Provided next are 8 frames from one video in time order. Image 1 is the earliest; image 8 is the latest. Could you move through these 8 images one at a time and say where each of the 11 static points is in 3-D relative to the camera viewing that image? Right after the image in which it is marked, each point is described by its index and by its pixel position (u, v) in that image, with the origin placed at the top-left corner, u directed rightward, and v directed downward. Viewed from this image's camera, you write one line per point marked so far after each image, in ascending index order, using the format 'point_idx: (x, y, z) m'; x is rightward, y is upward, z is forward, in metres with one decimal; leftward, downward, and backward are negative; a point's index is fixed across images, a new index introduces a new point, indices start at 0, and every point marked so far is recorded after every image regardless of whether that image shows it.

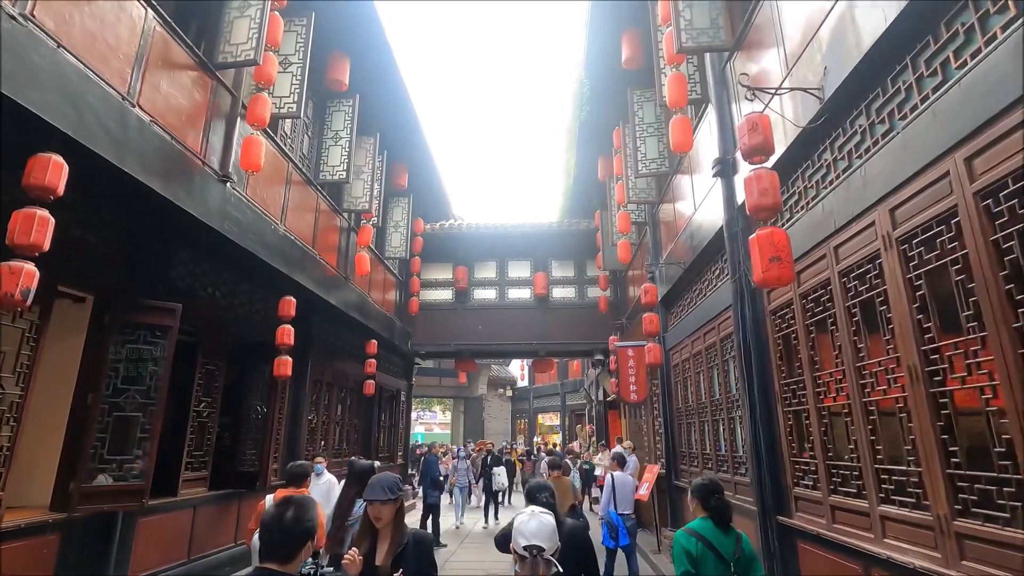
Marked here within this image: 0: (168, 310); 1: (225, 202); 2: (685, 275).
0: (-3.0, -0.2, +4.7) m
1: (-2.7, +0.8, +5.2) m
2: (+2.1, +0.1, +6.7) m
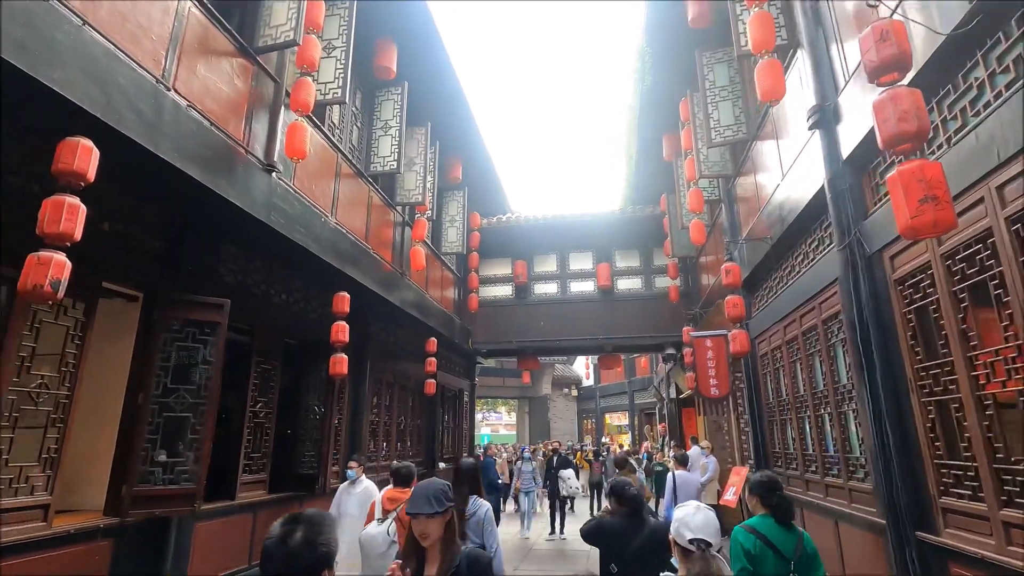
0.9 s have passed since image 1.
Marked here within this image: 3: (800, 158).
0: (-2.5, -0.2, +4.5) m
1: (-2.2, +0.9, +4.9) m
2: (+2.8, +0.4, +5.9) m
3: (+2.7, +1.2, +5.0) m
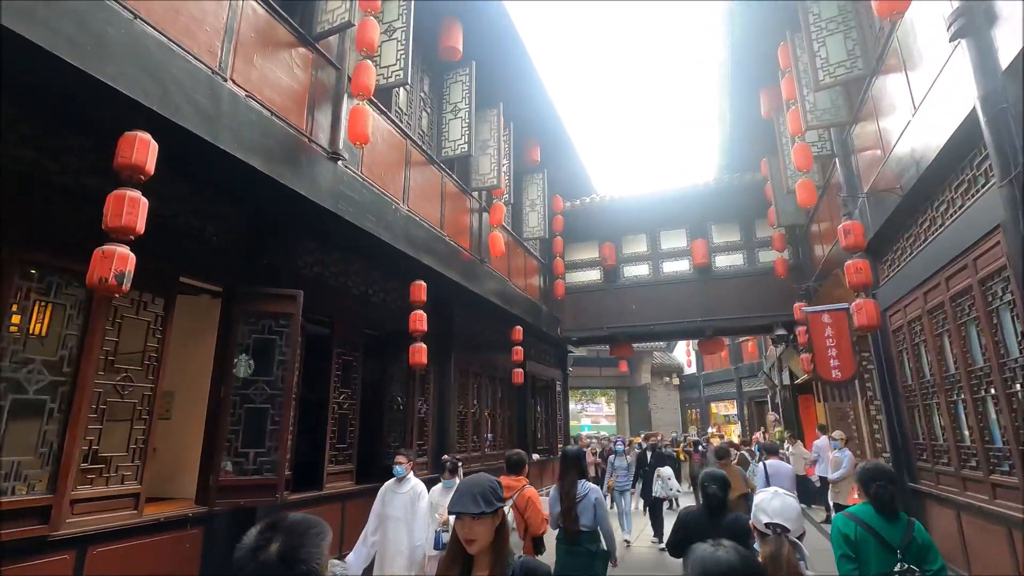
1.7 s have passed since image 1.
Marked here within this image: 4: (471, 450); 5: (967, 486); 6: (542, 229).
0: (-1.9, -0.1, +4.5) m
1: (-1.6, +1.0, +4.9) m
2: (+3.6, +0.7, +4.9) m
3: (+3.2, +1.5, +4.0) m
4: (-0.6, -2.5, +8.3) m
5: (+3.6, -1.6, +4.2) m
6: (+0.5, +1.1, +9.6) m
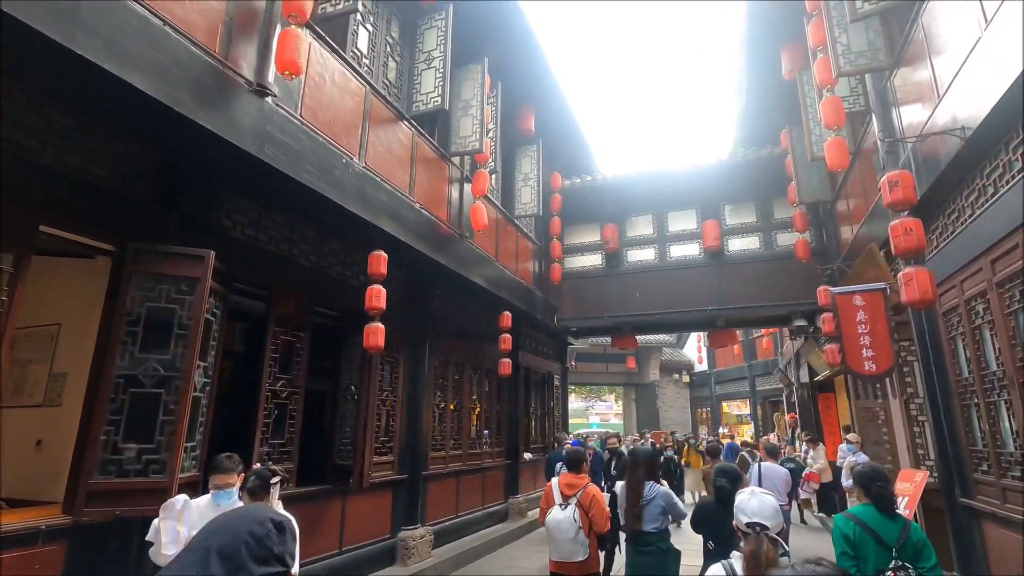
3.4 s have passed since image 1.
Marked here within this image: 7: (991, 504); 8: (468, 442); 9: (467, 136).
0: (-2.1, +0.2, +3.6) m
1: (-1.8, +1.3, +4.0) m
2: (+3.3, +0.9, +3.9) m
3: (+2.9, +1.8, +3.1) m
4: (-0.9, -2.2, +7.4) m
5: (+3.3, -1.4, +3.3) m
6: (+0.4, +1.4, +8.7) m
7: (+3.6, -1.6, +4.0) m
8: (-0.7, -2.3, +7.9) m
9: (-0.6, +1.9, +6.9) m
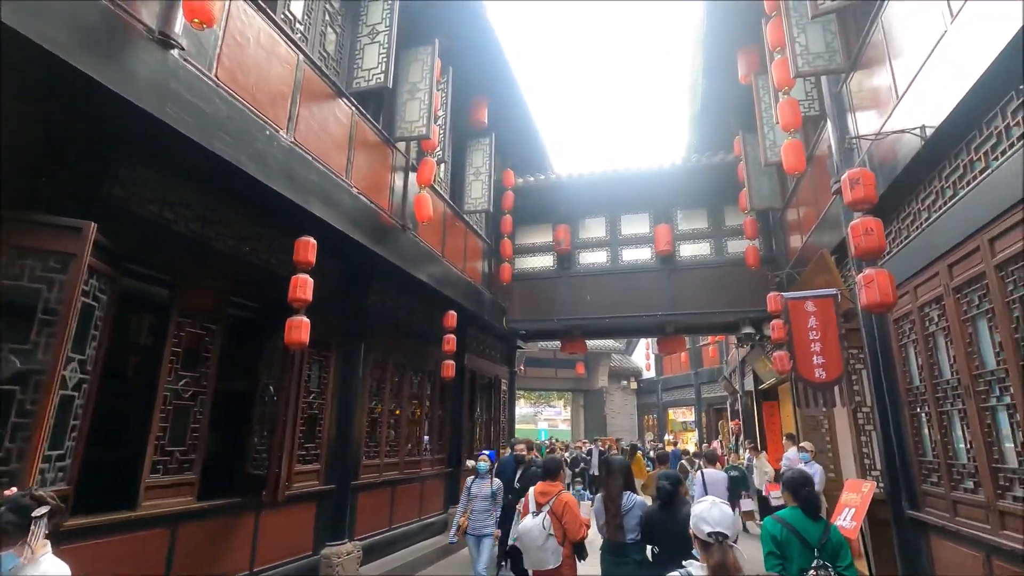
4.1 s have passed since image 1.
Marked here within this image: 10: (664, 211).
0: (-2.5, +0.3, +3.1) m
1: (-2.2, +1.4, +3.4) m
2: (+2.9, +0.9, +3.8) m
3: (+2.6, +1.7, +2.9) m
4: (-1.6, -2.1, +6.9) m
5: (+2.9, -1.4, +3.1) m
6: (-0.4, +1.4, +8.4) m
7: (+3.1, -1.6, +3.9) m
8: (-1.5, -2.2, +7.4) m
9: (-1.2, +2.0, +6.4) m
10: (+2.8, +1.4, +9.9) m
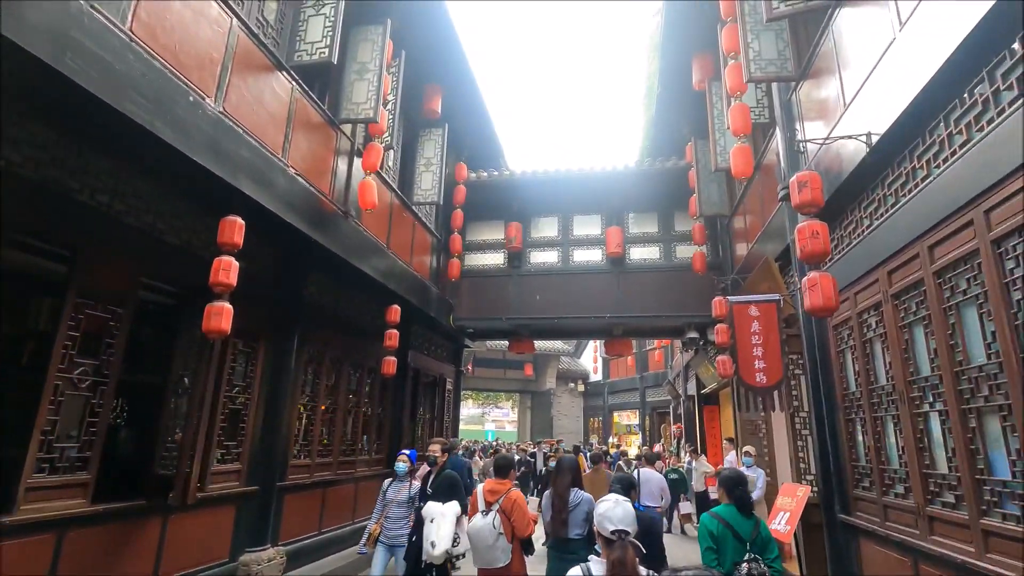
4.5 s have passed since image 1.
0: (-2.8, +0.5, +2.6) m
1: (-2.5, +1.5, +3.0) m
2: (+2.5, +0.9, +3.9) m
3: (+2.4, +1.7, +3.0) m
4: (-2.4, -2.0, +6.5) m
5: (+2.5, -1.4, +3.2) m
6: (-1.1, +1.4, +8.1) m
7: (+2.6, -1.7, +3.9) m
8: (-2.2, -2.1, +7.0) m
9: (-1.7, +2.1, +6.1) m
10: (+1.9, +1.4, +9.9) m
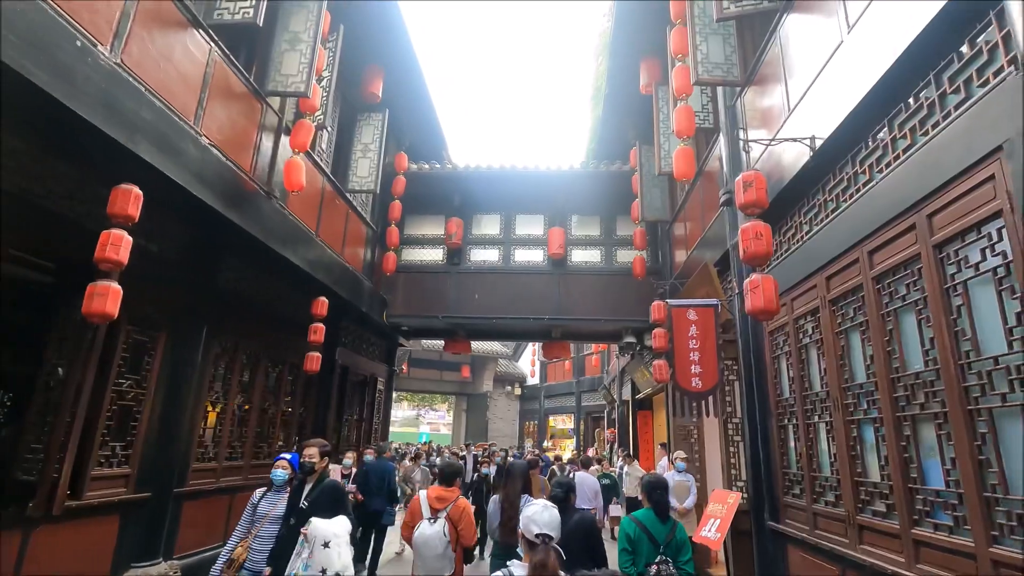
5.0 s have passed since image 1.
0: (-3.1, +0.7, +2.0) m
1: (-2.8, +1.7, +2.5) m
2: (+2.1, +0.8, +3.8) m
3: (+2.1, +1.7, +2.9) m
4: (-3.2, -1.9, +5.9) m
5: (+2.0, -1.5, +3.1) m
6: (-2.0, +1.5, +7.6) m
7: (+2.1, -1.7, +3.9) m
8: (-3.1, -1.9, +6.4) m
9: (-2.3, +2.2, +5.6) m
10: (+0.8, +1.3, +9.8) m
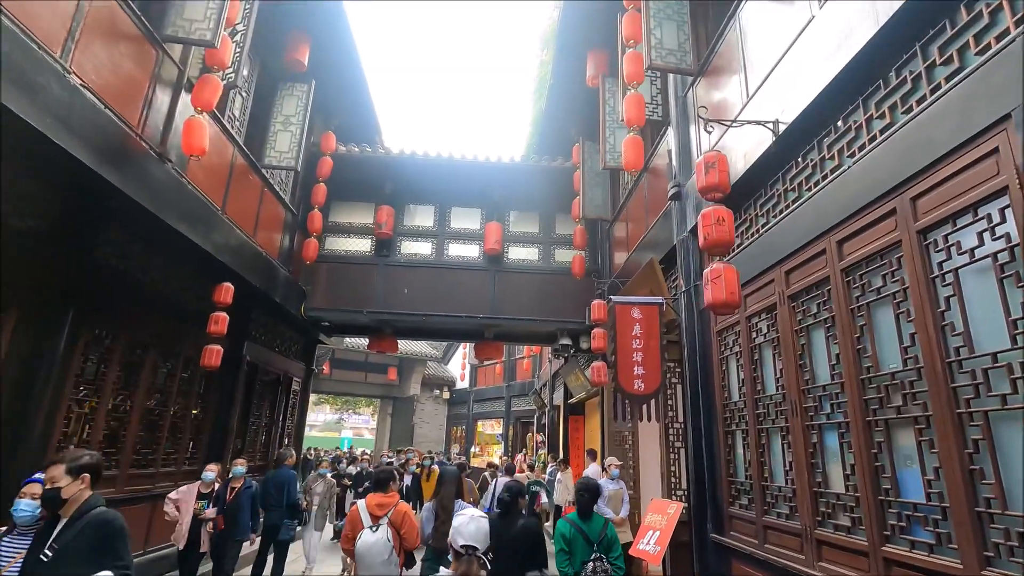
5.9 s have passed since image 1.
0: (-3.2, +0.9, +1.2) m
1: (-3.0, +1.9, +1.7) m
2: (+1.7, +0.9, +3.6) m
3: (+1.8, +1.7, +2.7) m
4: (-3.9, -1.7, +5.0) m
5: (+1.6, -1.4, +2.9) m
6: (-2.8, +1.7, +6.9) m
7: (+1.6, -1.7, +3.6) m
8: (-3.9, -1.7, +5.5) m
9: (-2.8, +2.4, +4.8) m
10: (-0.3, +1.4, +9.4) m
